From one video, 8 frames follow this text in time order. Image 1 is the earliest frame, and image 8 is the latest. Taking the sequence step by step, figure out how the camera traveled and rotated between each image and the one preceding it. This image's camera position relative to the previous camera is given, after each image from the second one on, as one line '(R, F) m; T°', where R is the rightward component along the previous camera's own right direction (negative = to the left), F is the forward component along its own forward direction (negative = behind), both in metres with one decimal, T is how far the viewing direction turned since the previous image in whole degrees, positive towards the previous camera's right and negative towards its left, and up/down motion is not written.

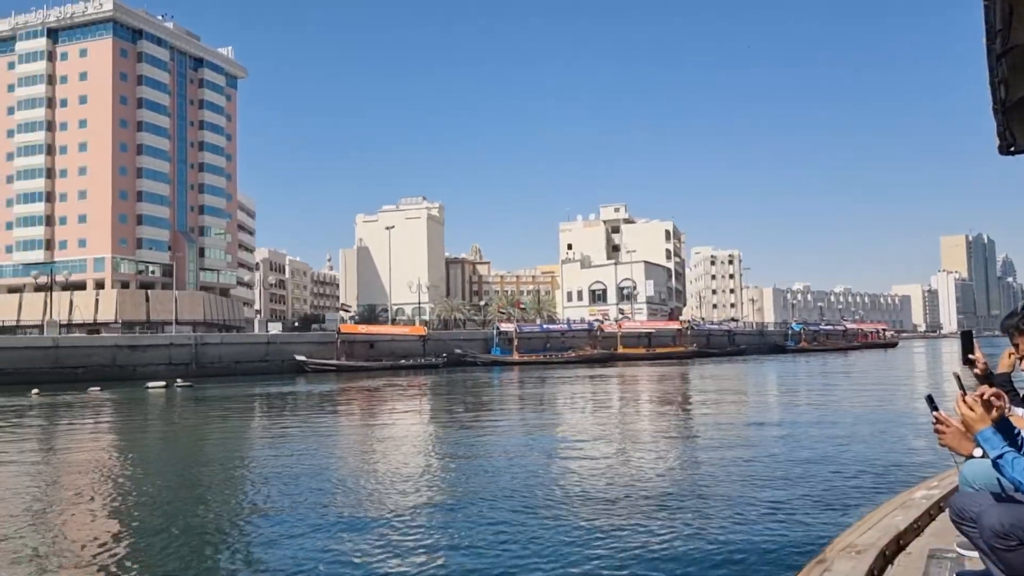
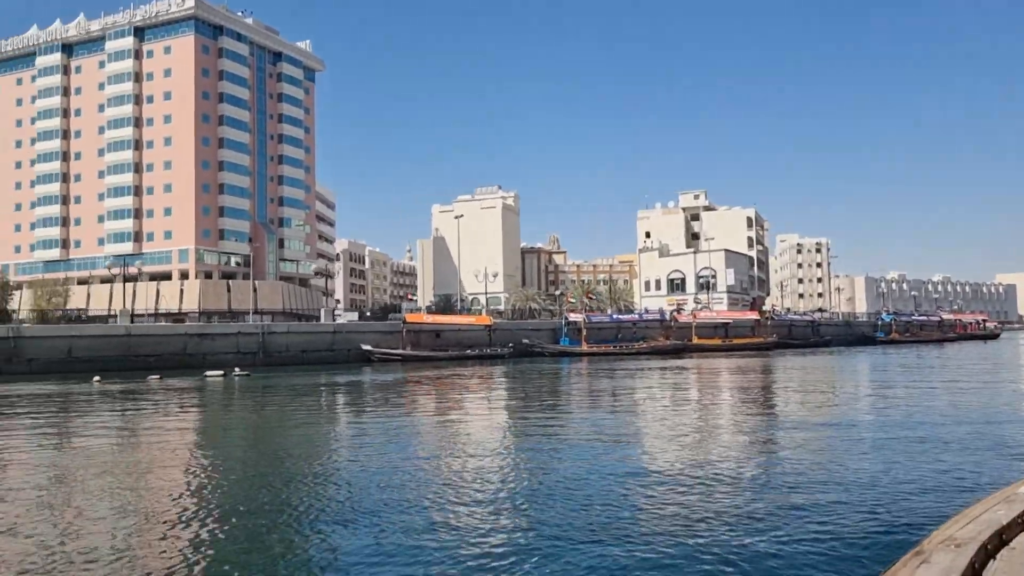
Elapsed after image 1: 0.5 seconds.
(+0.8, +1.2) m; -6°
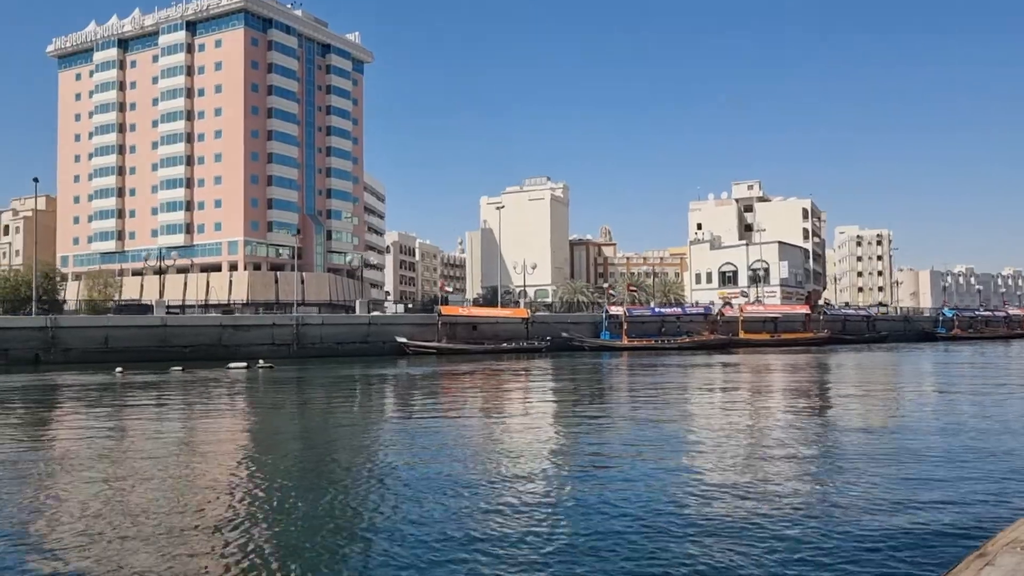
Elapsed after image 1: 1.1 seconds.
(+0.9, +1.1) m; -4°
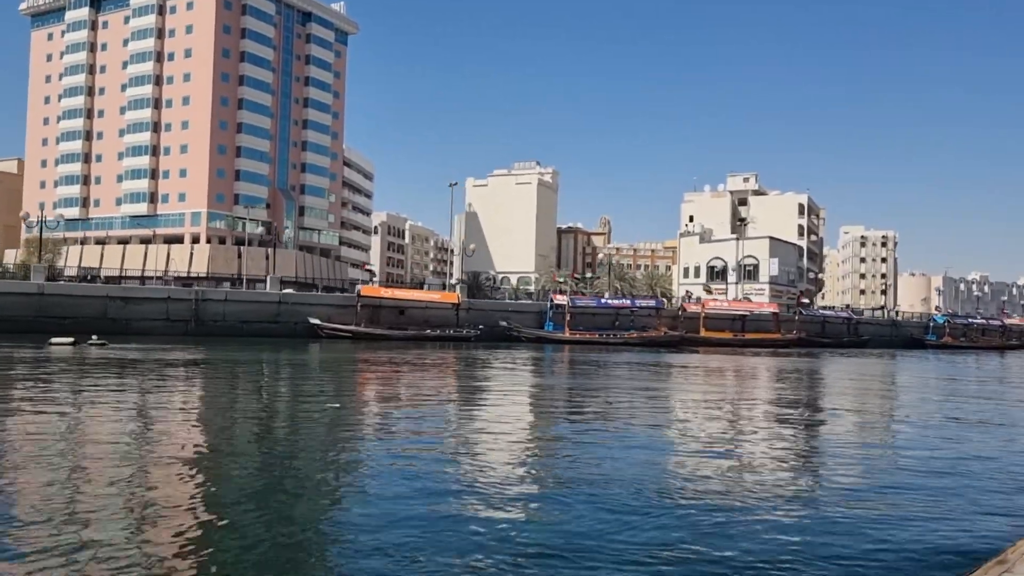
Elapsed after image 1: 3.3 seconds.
(+4.2, +4.5) m; -1°
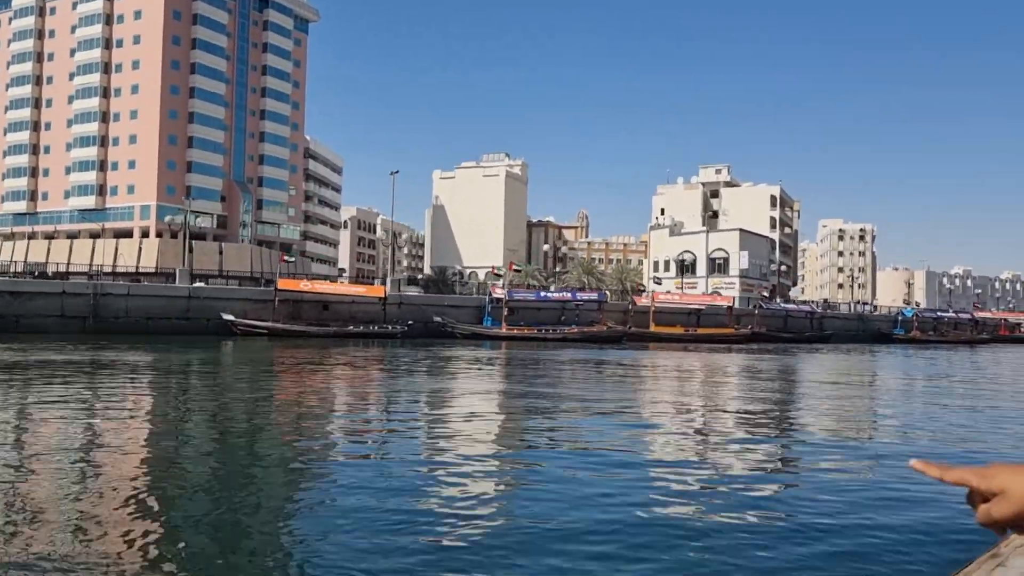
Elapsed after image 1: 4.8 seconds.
(+2.7, +2.8) m; +1°
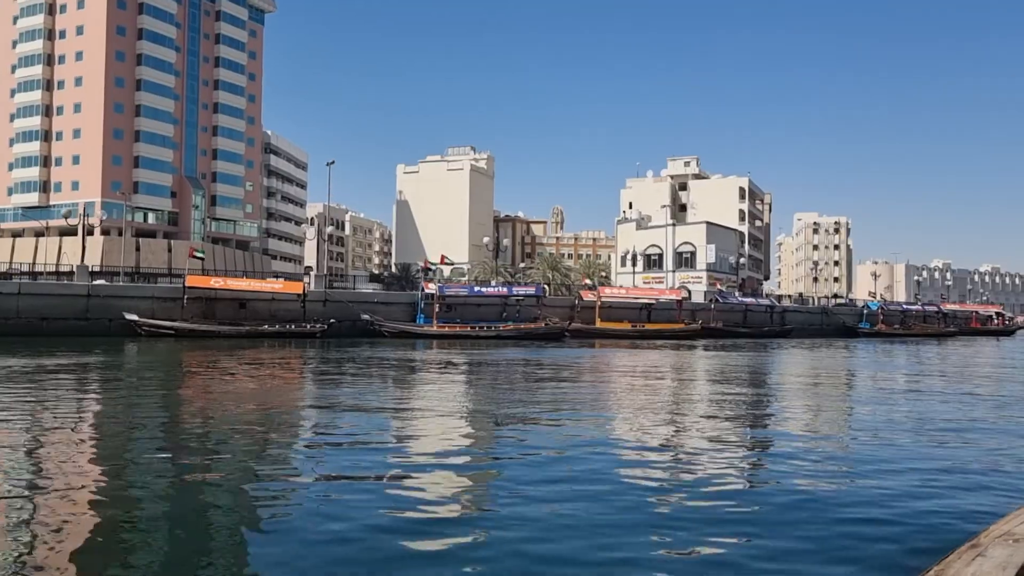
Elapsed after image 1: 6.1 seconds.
(+2.5, +2.6) m; +1°
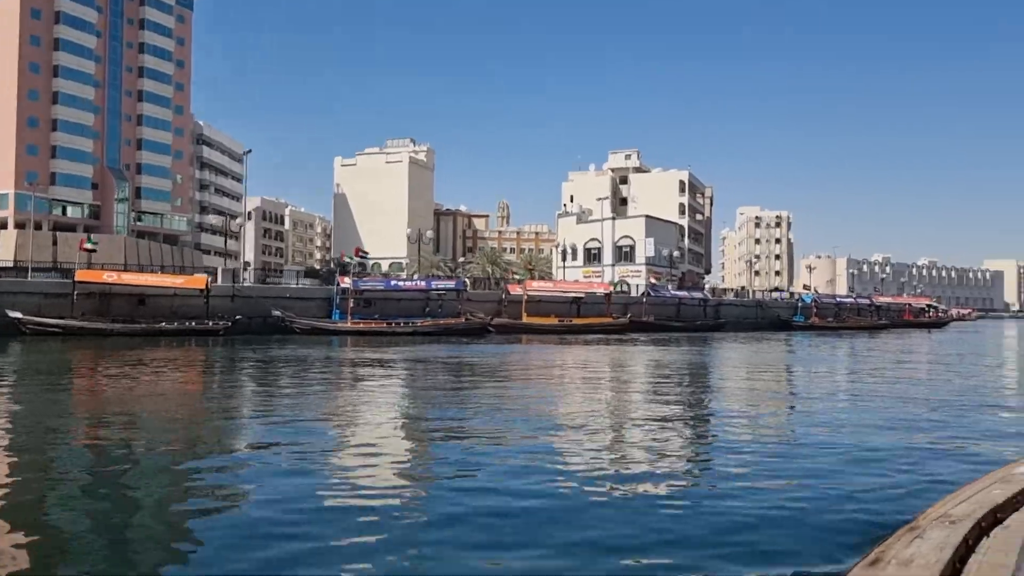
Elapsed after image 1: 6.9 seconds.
(+1.5, +1.6) m; +3°
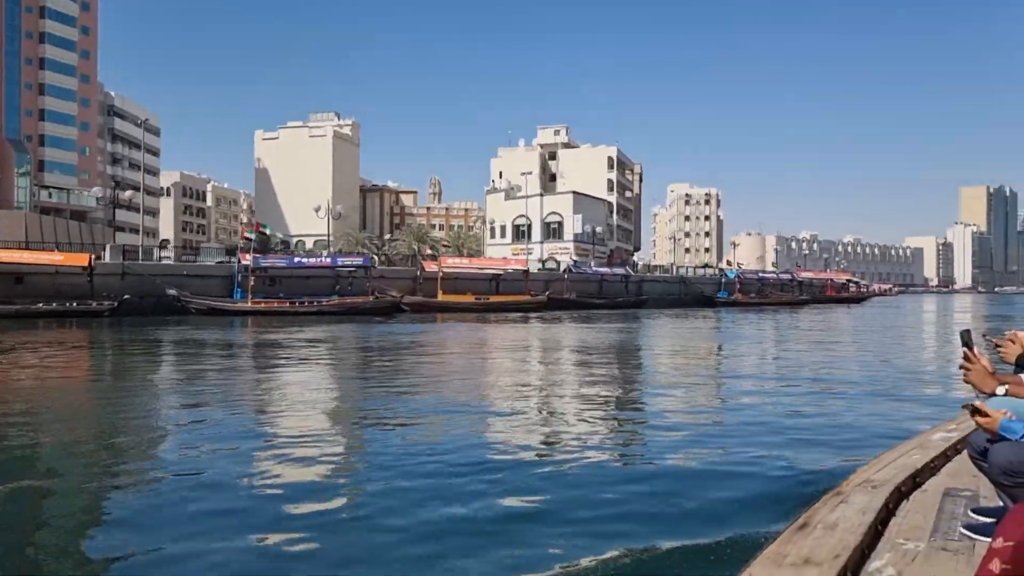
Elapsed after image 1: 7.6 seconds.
(+1.1, +1.4) m; +4°
